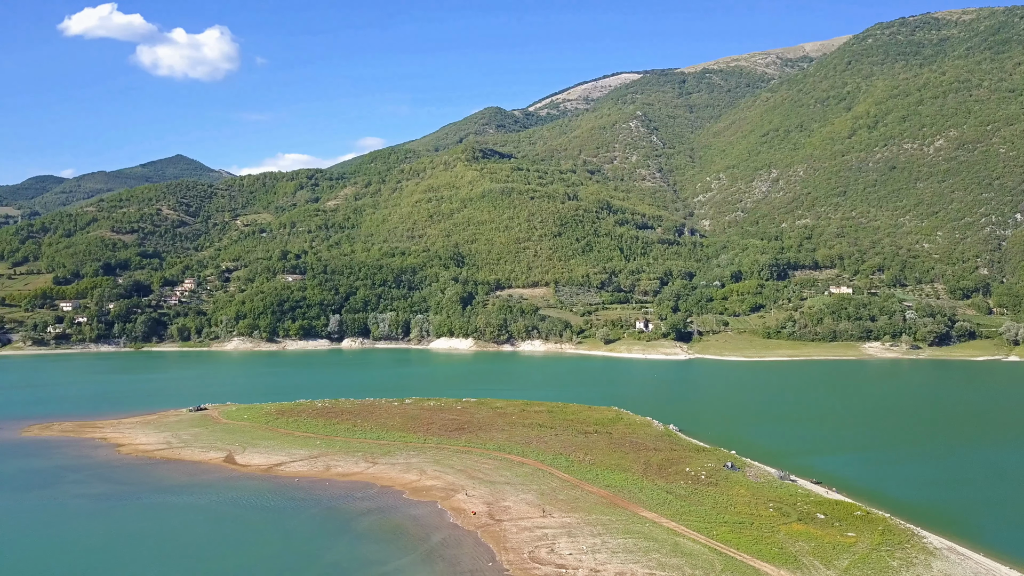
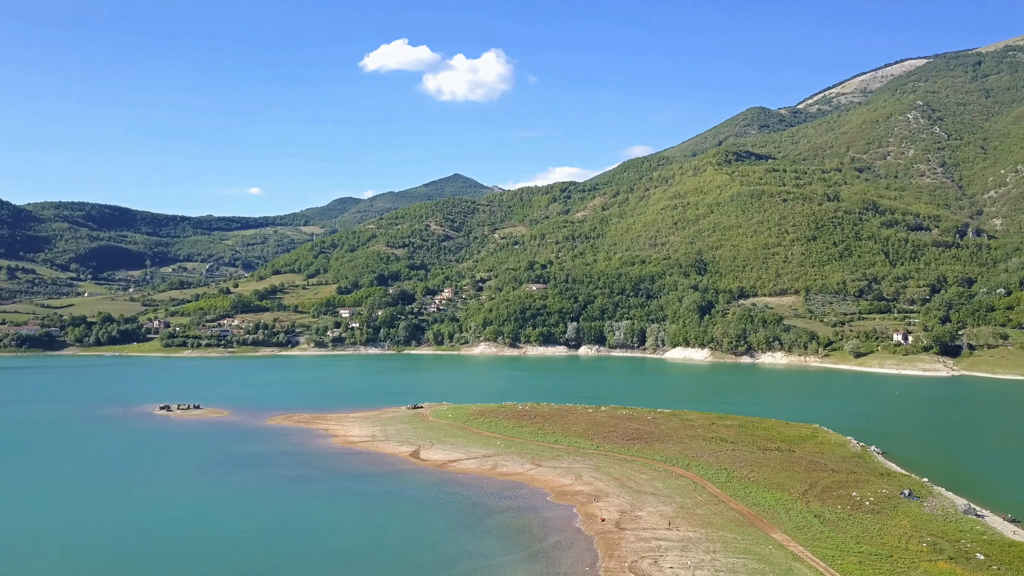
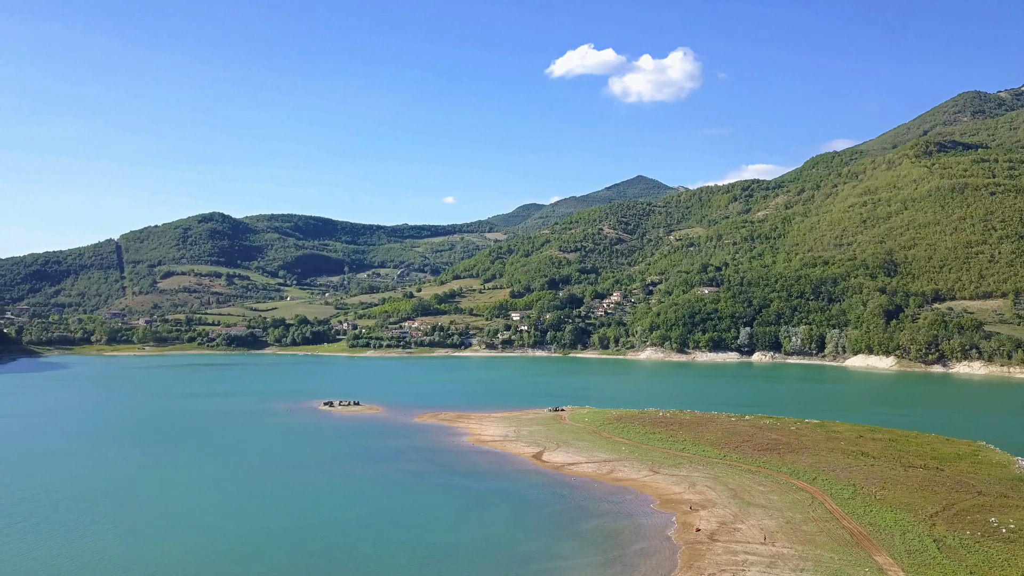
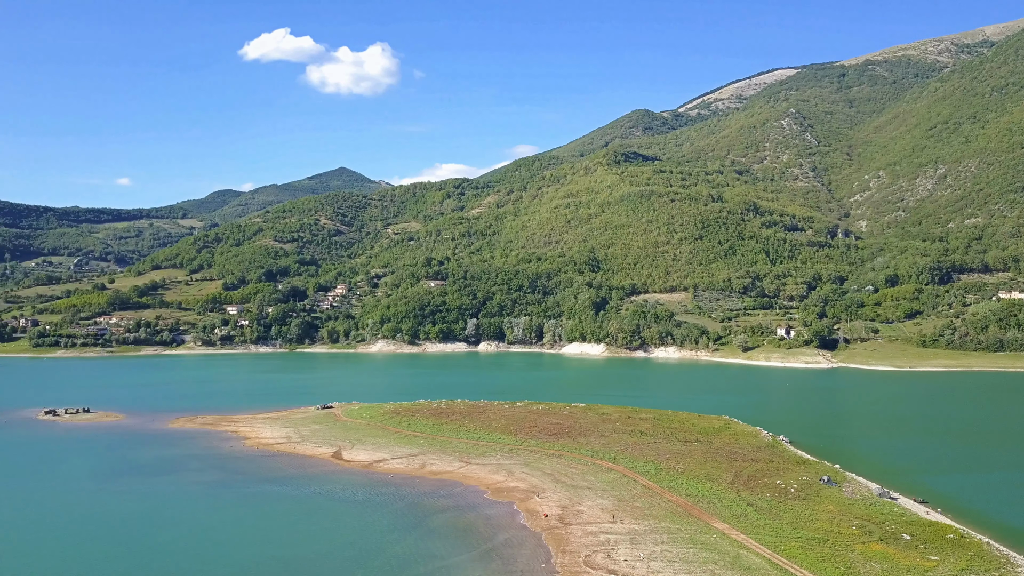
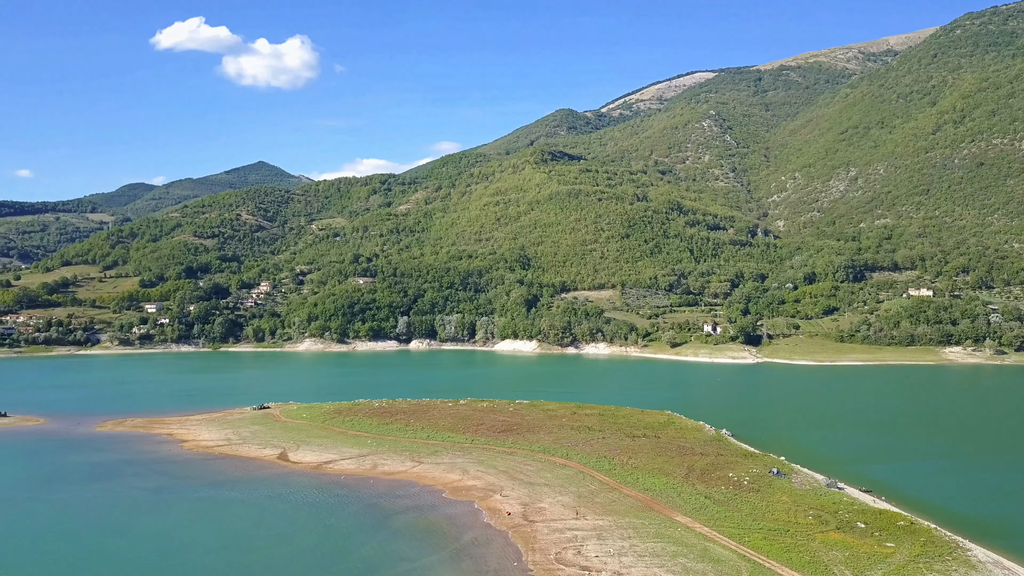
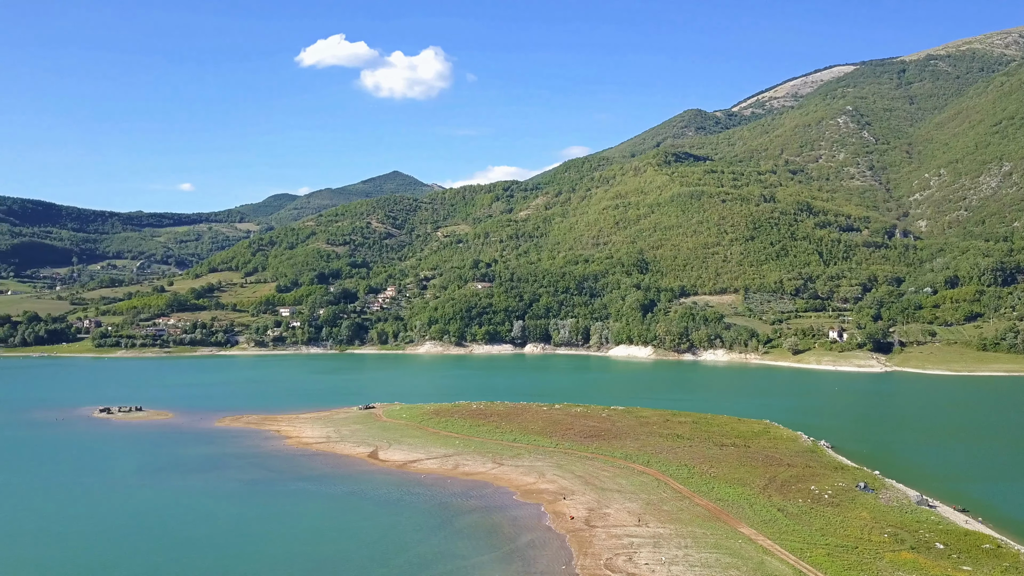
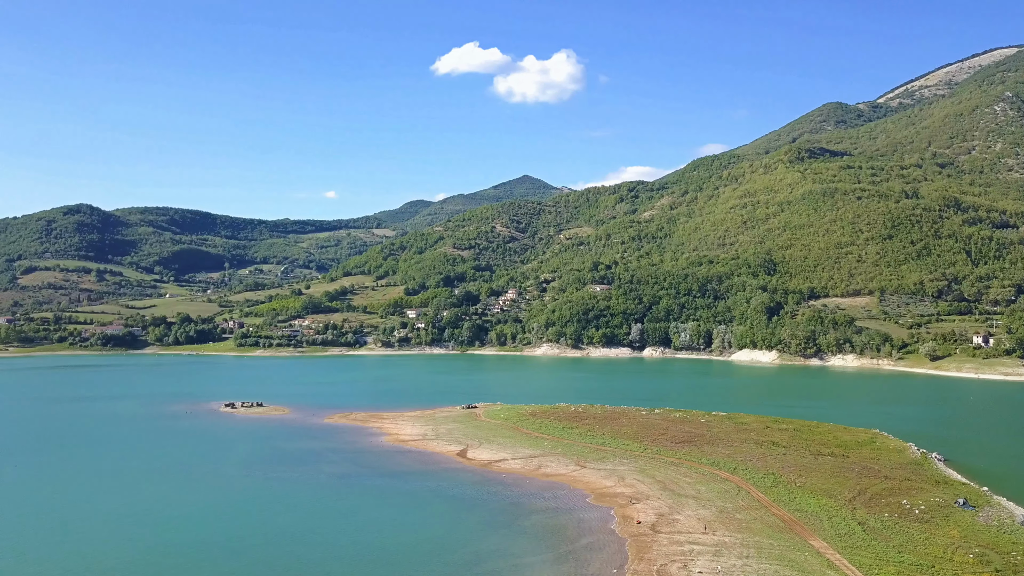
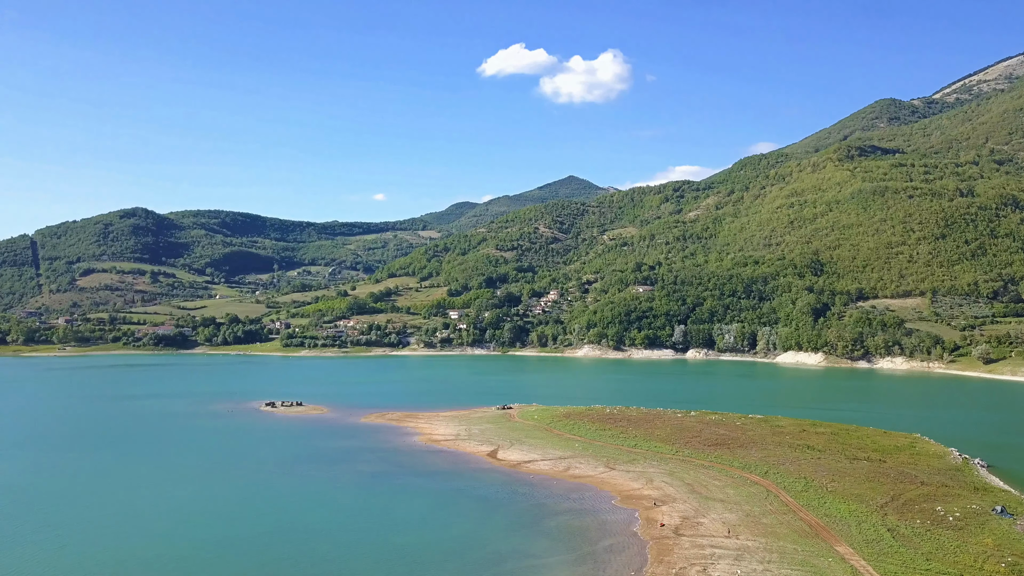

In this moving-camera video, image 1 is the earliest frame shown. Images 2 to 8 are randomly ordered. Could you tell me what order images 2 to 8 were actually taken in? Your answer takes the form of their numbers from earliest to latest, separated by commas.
5, 4, 6, 2, 7, 8, 3
